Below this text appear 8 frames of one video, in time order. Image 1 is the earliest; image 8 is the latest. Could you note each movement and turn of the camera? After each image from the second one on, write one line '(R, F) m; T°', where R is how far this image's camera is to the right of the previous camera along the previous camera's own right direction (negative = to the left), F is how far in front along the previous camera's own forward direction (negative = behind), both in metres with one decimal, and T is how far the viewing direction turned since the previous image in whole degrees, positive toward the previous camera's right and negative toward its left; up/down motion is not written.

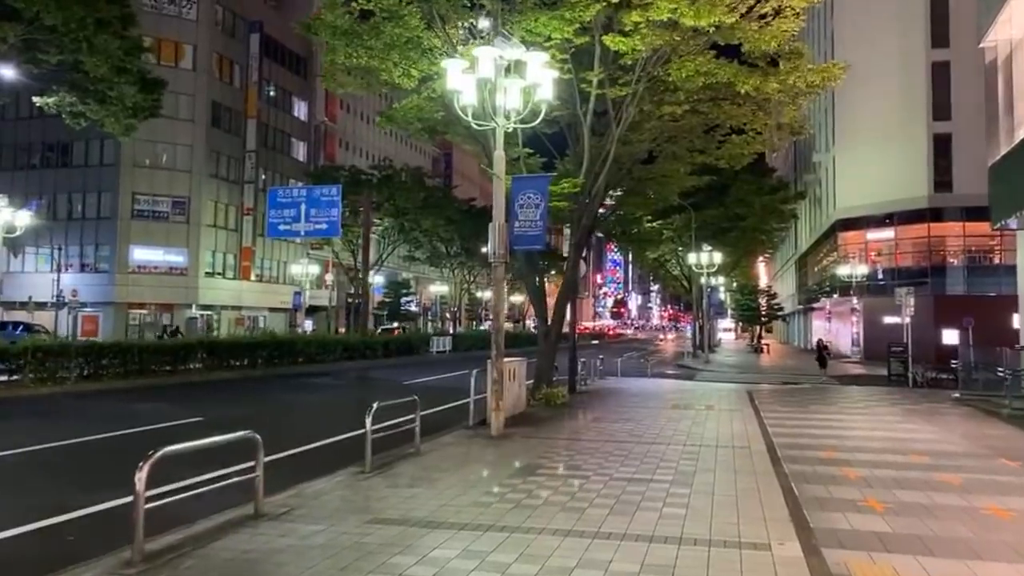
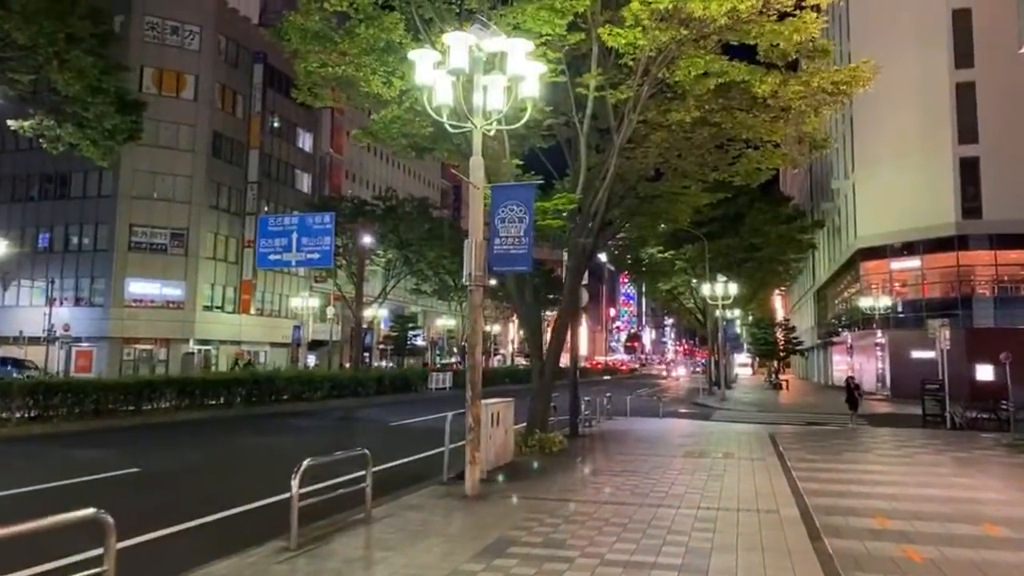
(+0.5, +2.0) m; -1°
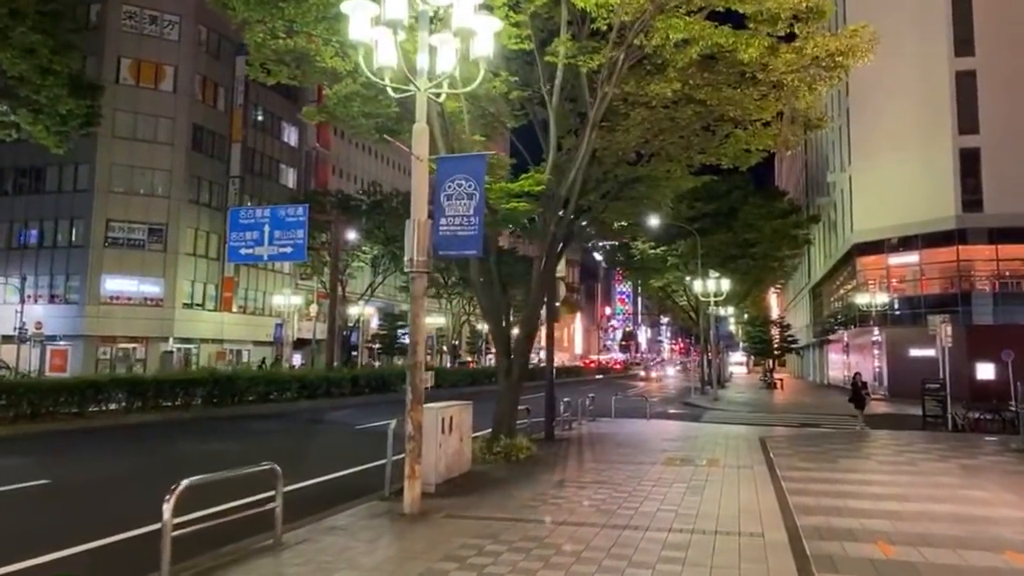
(+0.6, +1.4) m; 0°
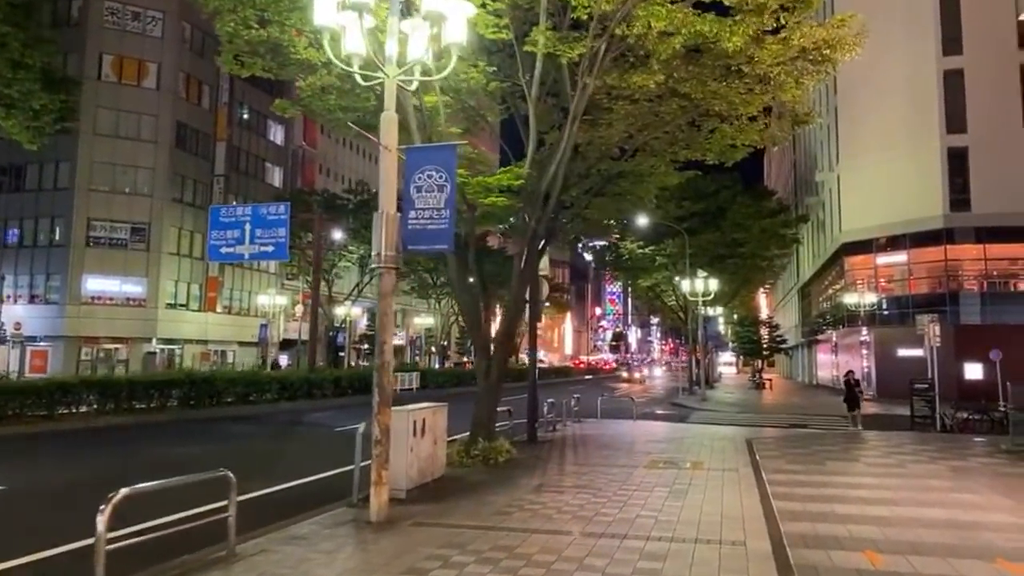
(+0.2, +0.4) m; +1°
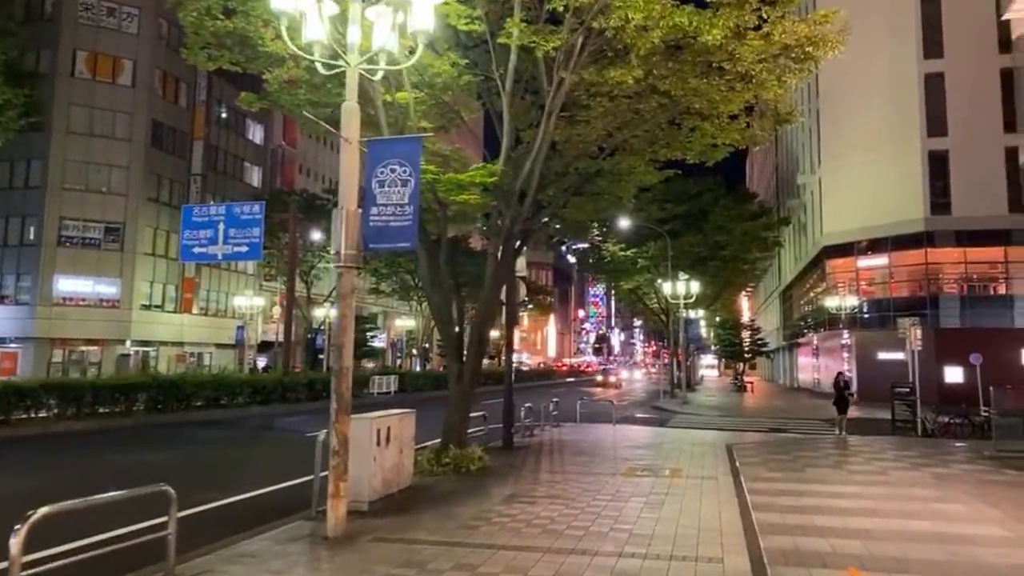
(+0.2, +0.5) m; +1°
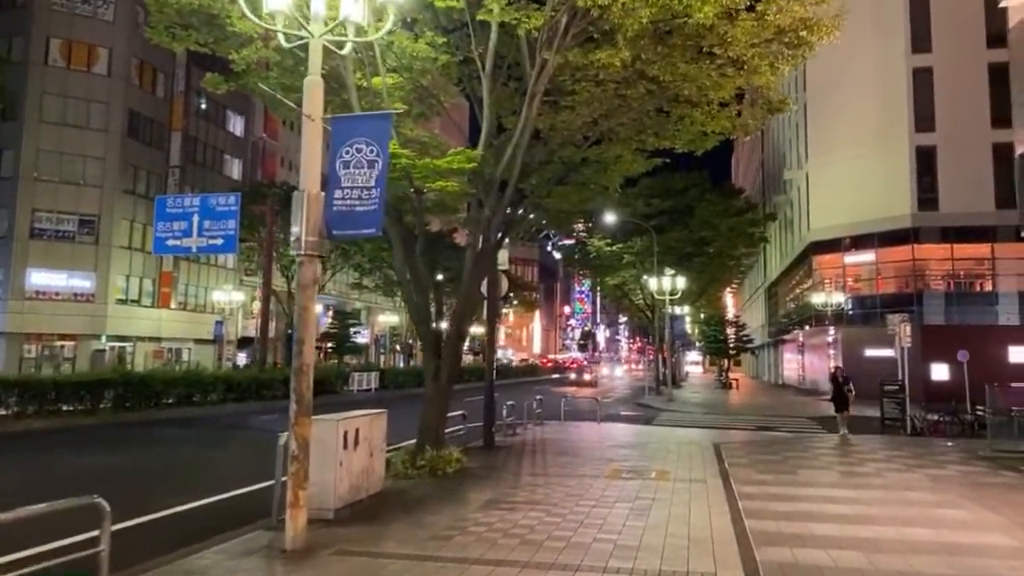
(+0.1, +0.6) m; +1°
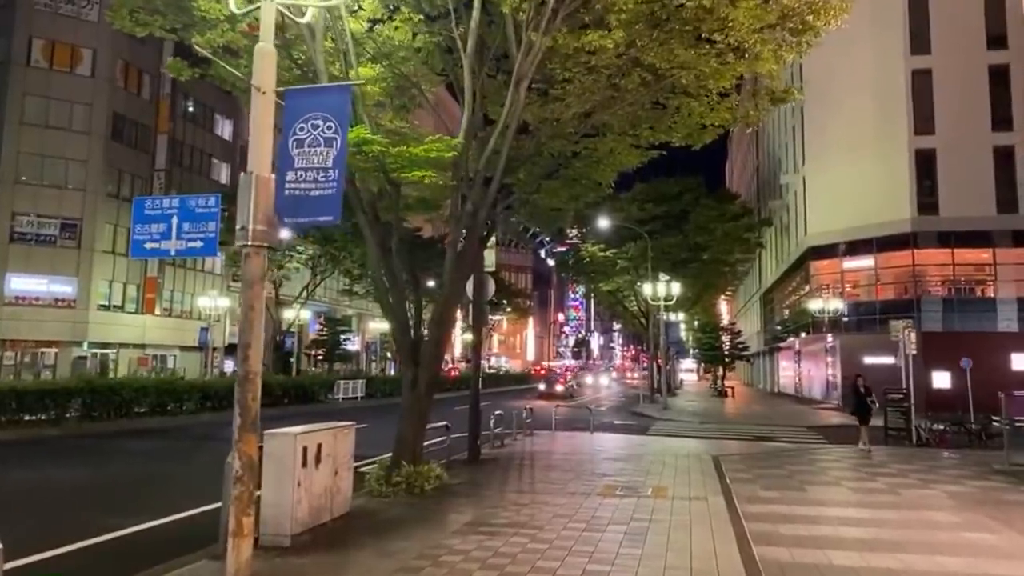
(+0.1, +1.0) m; 0°
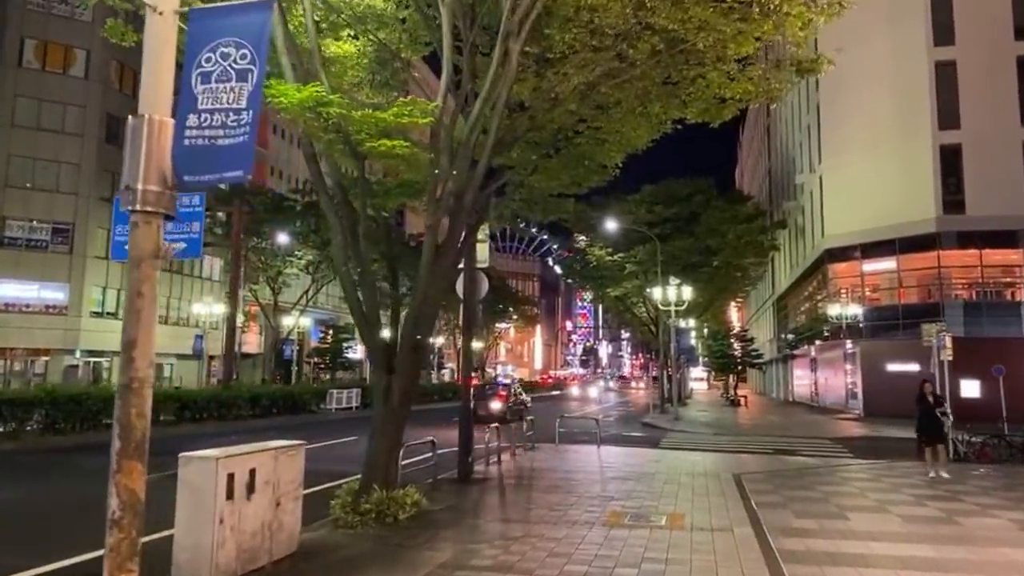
(+0.2, +1.7) m; -1°
